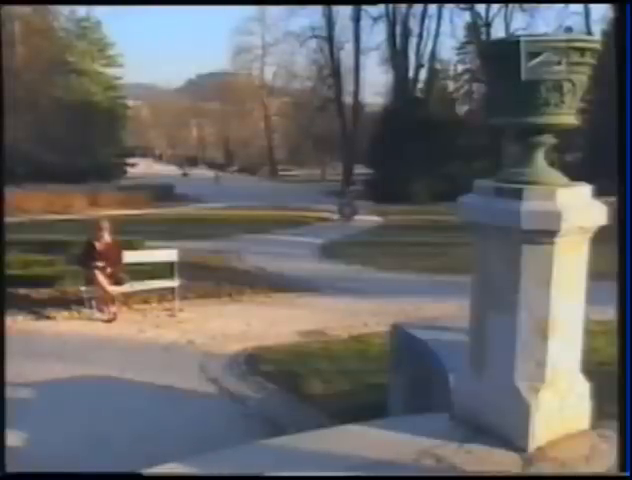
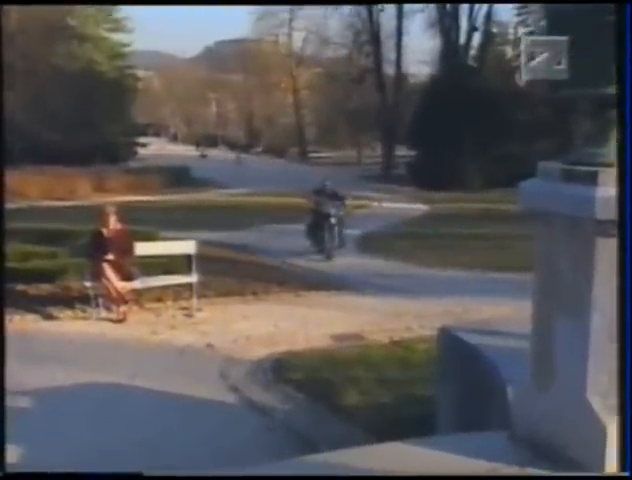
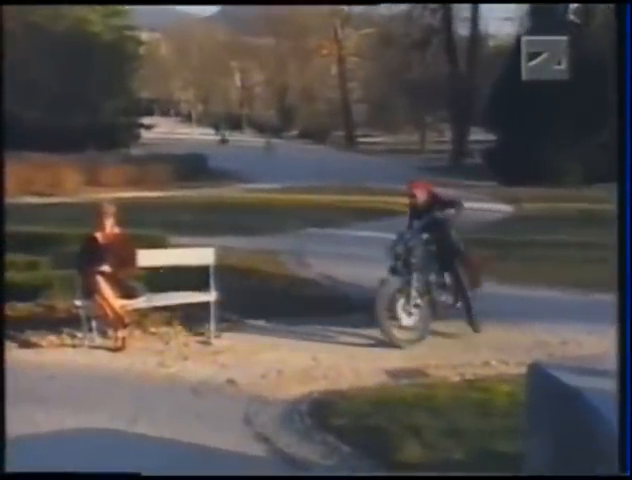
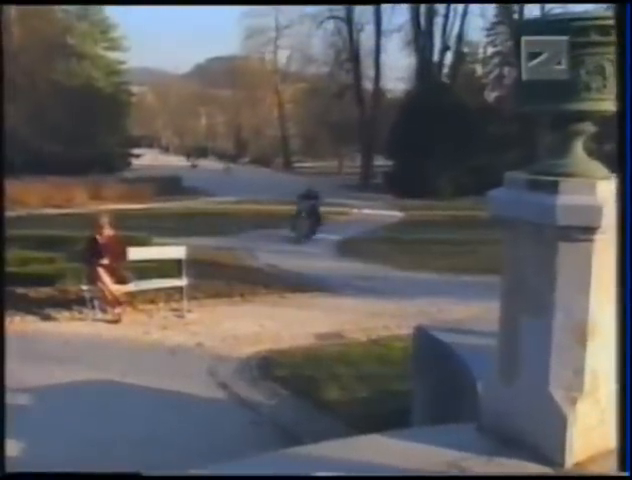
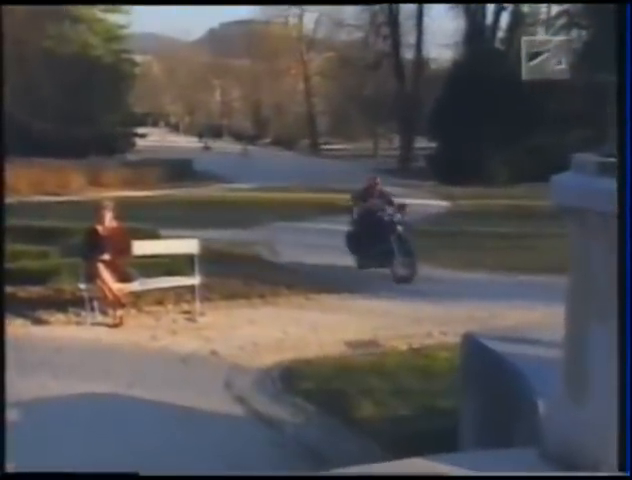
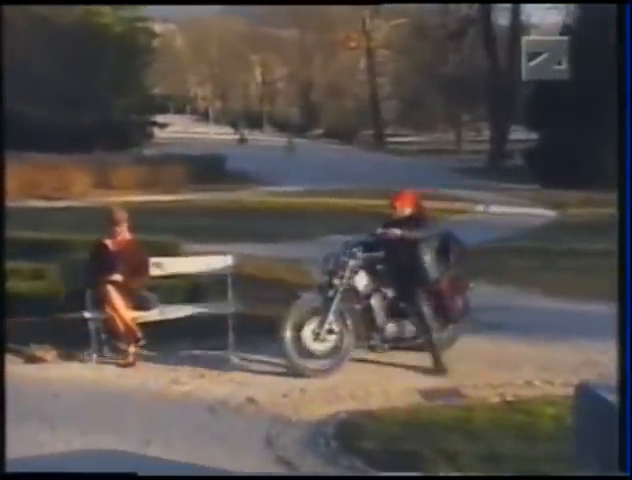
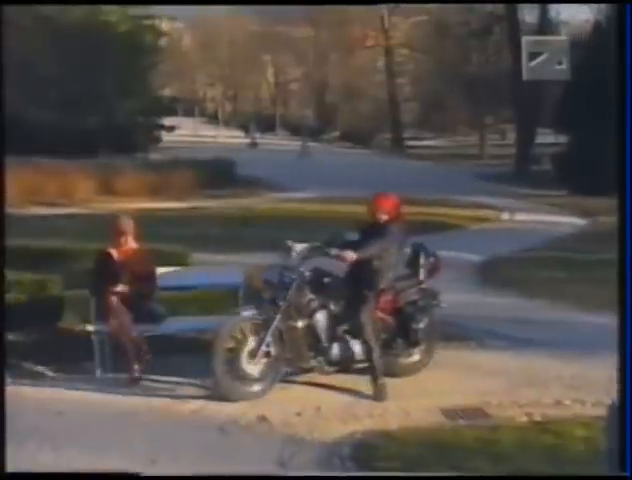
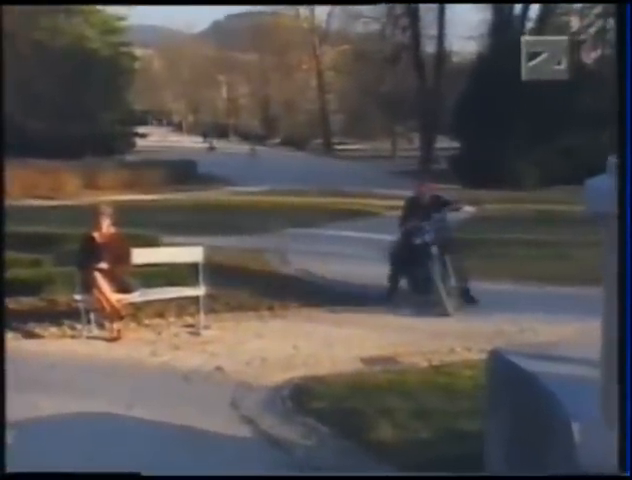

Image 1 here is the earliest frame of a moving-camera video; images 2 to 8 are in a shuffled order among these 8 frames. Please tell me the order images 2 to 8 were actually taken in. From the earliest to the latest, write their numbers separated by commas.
4, 2, 5, 8, 3, 6, 7
